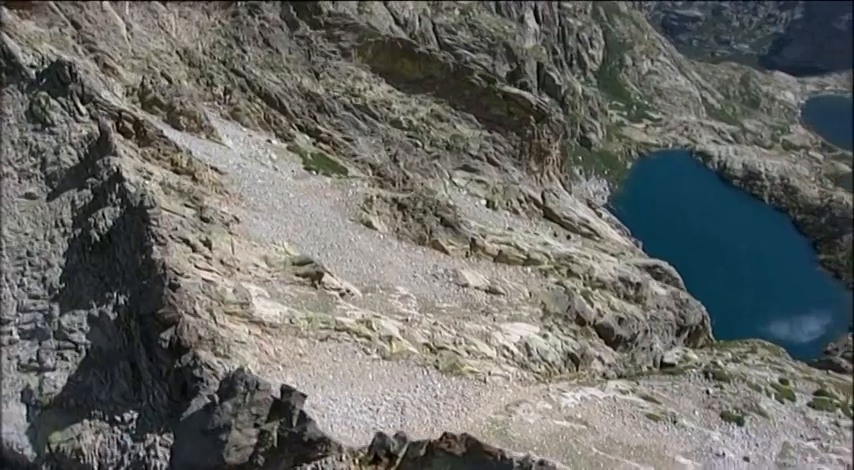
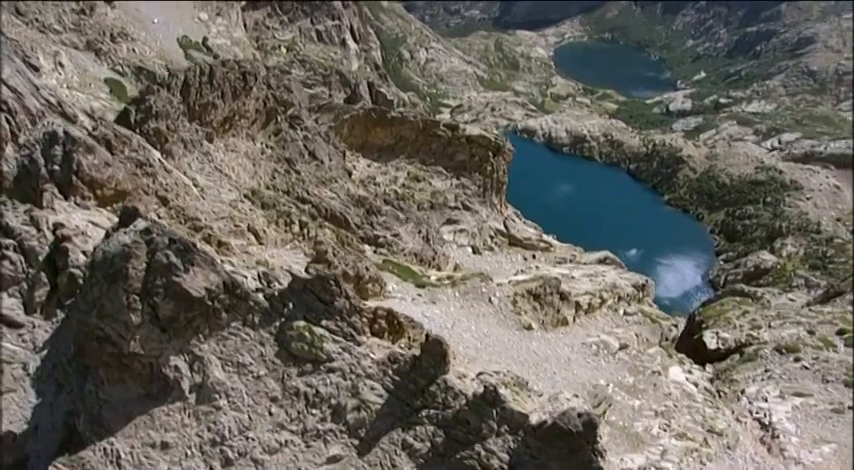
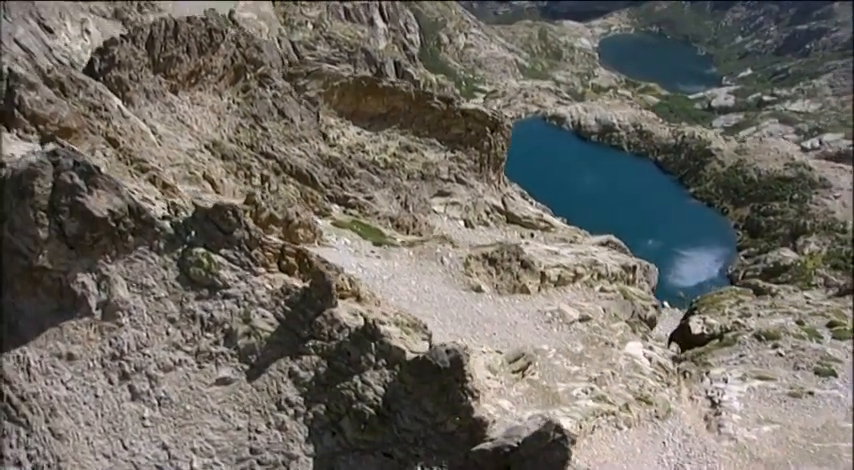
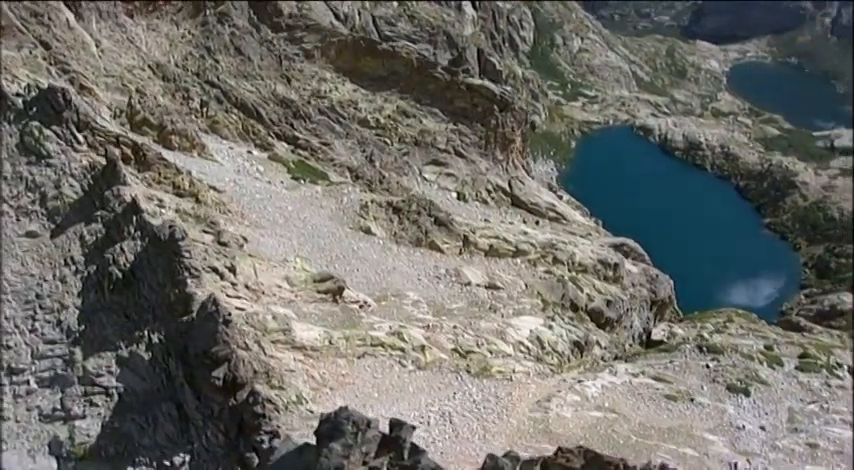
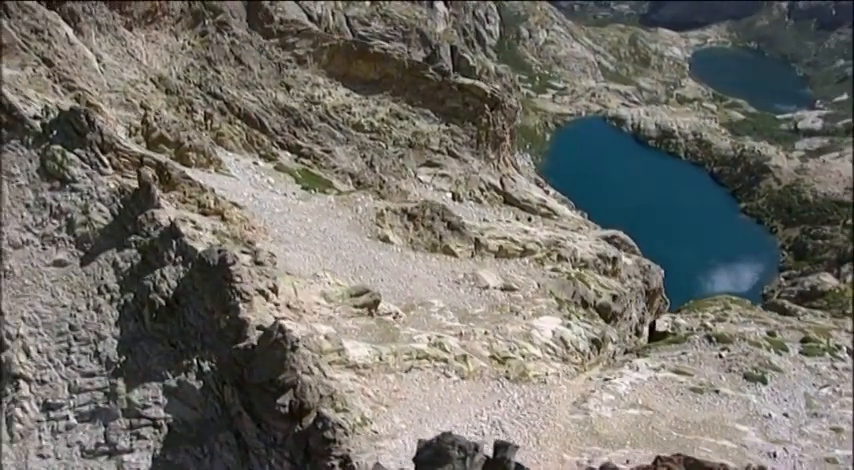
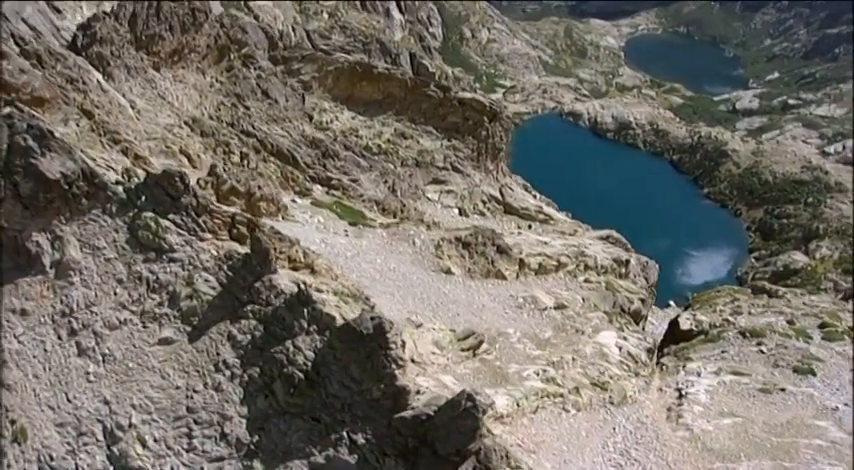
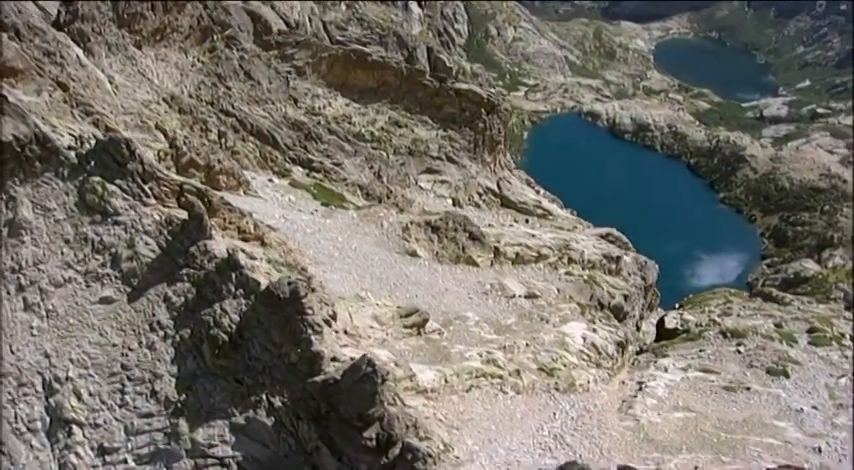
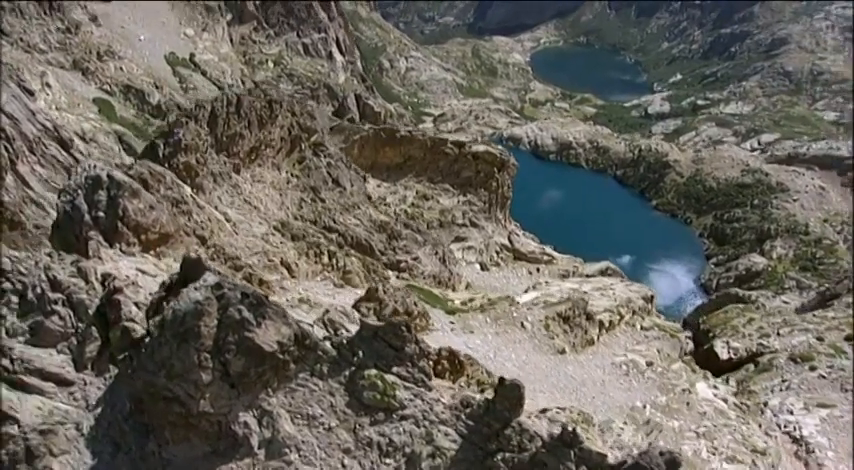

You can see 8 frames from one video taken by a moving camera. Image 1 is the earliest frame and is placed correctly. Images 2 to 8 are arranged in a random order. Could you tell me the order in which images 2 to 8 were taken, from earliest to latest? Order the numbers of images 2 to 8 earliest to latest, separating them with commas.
4, 5, 7, 6, 3, 2, 8
